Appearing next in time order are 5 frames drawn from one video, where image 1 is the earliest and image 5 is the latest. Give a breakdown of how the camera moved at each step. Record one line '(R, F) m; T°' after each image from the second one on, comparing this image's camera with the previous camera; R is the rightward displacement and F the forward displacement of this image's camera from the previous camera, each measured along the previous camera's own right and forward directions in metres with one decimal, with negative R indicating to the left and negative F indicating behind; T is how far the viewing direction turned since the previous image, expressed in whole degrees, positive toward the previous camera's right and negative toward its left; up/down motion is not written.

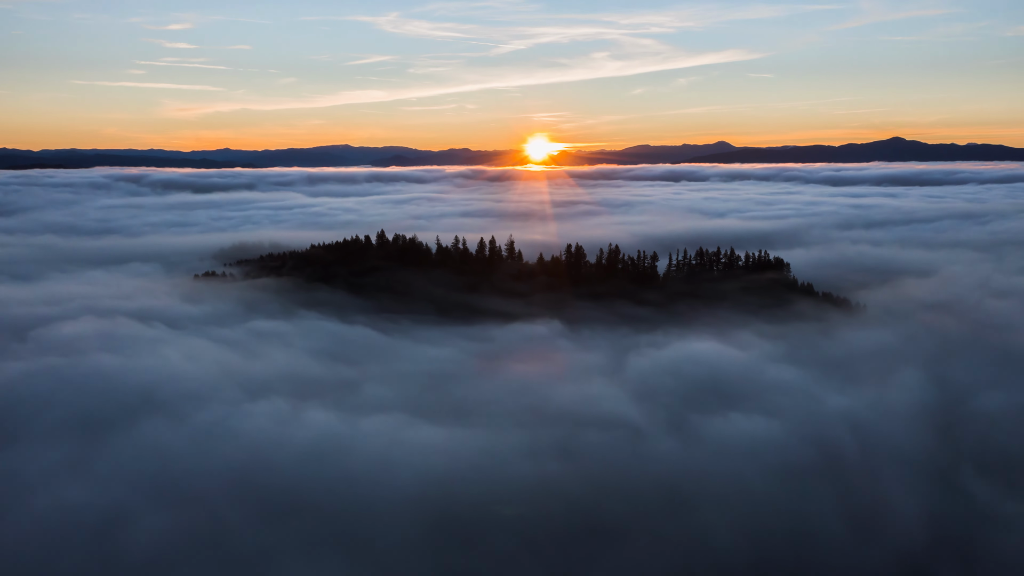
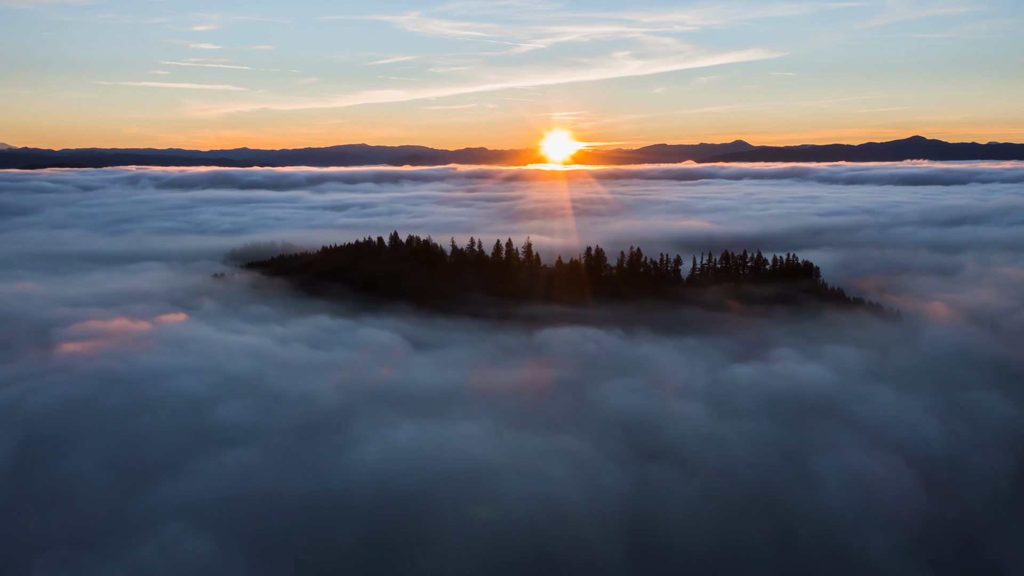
(+0.3, +6.0) m; -2°
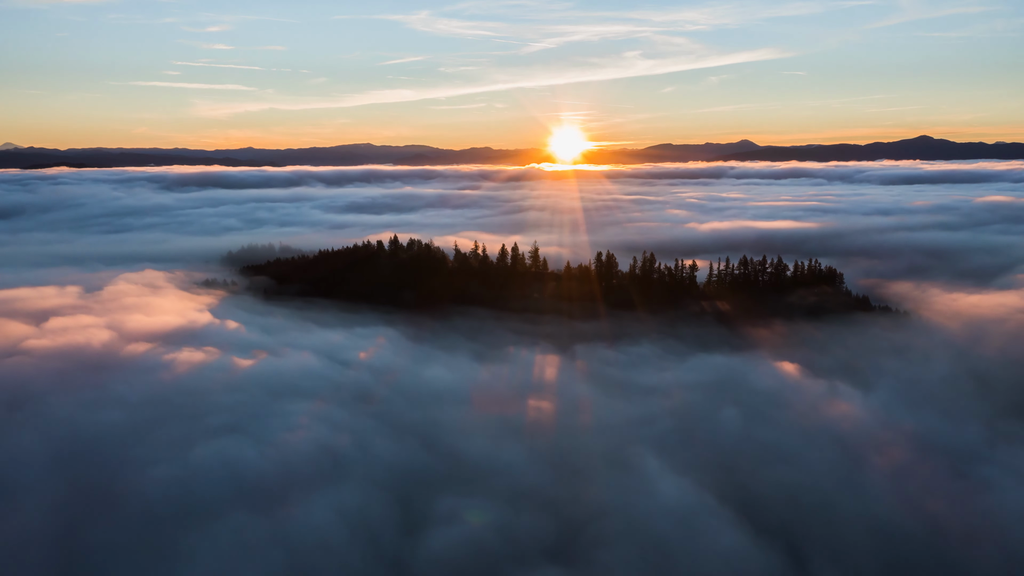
(+0.8, +8.8) m; -1°
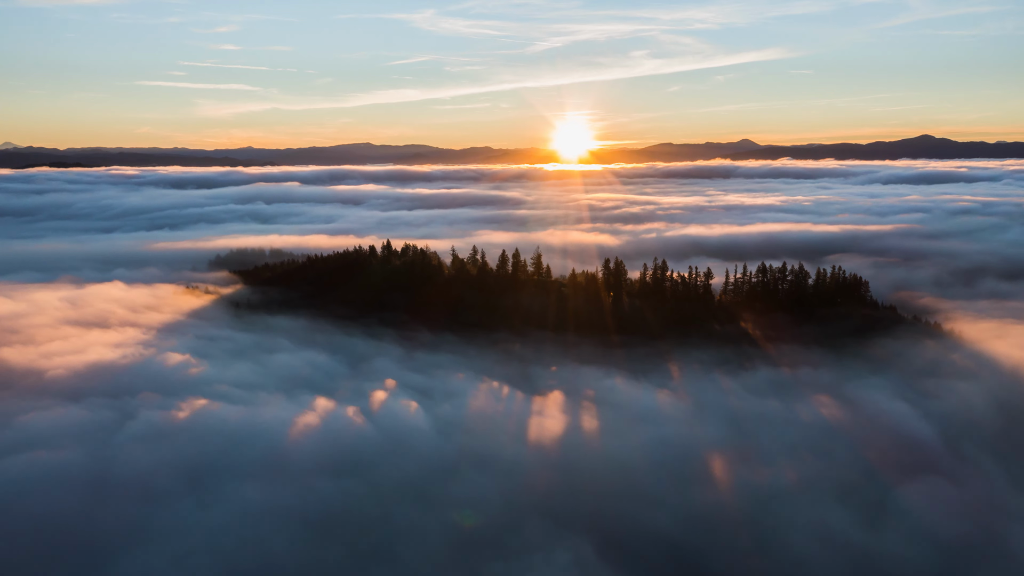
(+1.1, +11.1) m; -1°
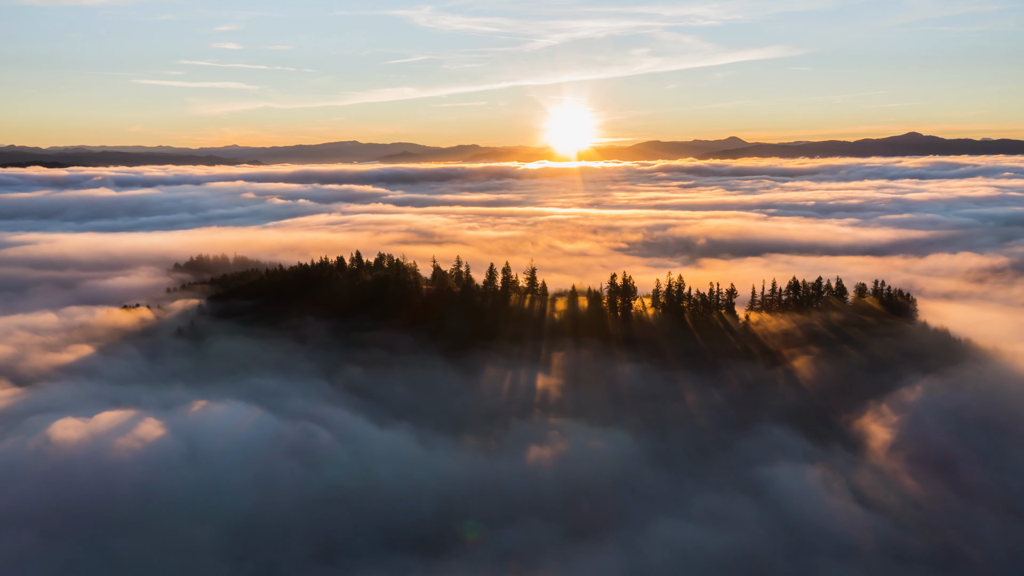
(+1.9, +21.4) m; 0°
